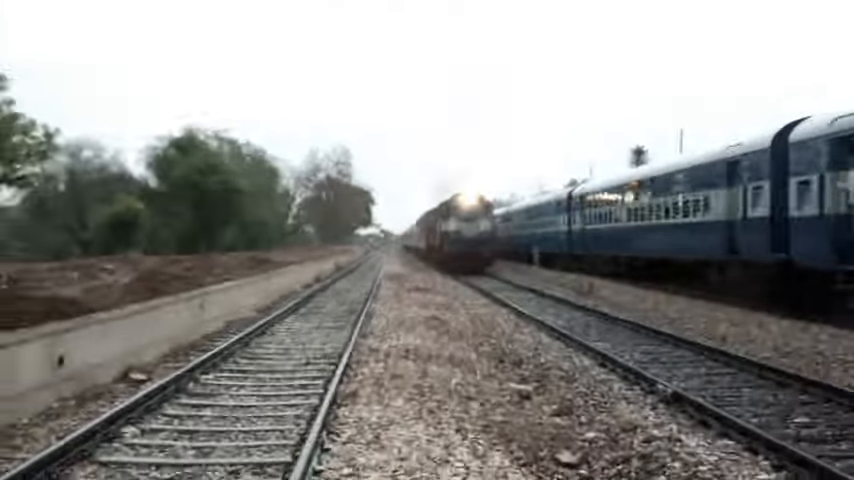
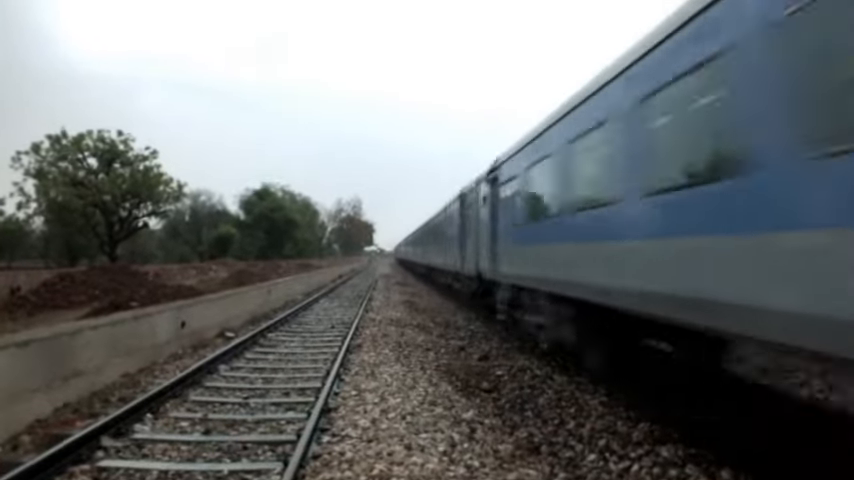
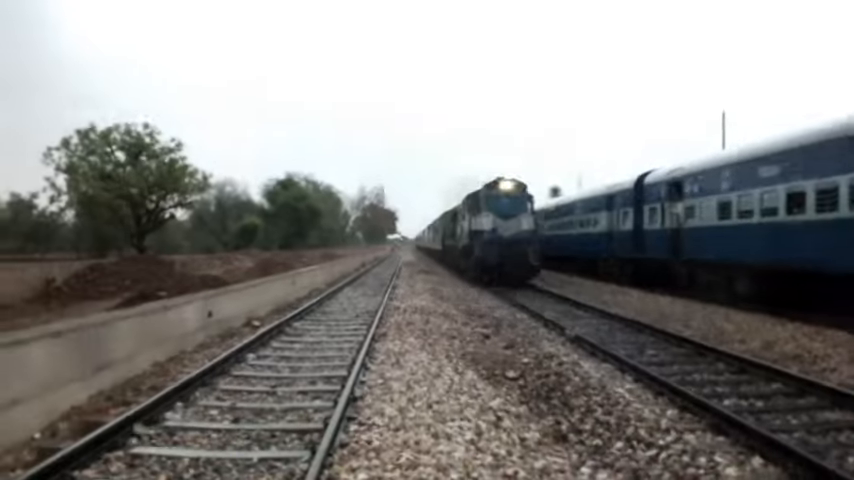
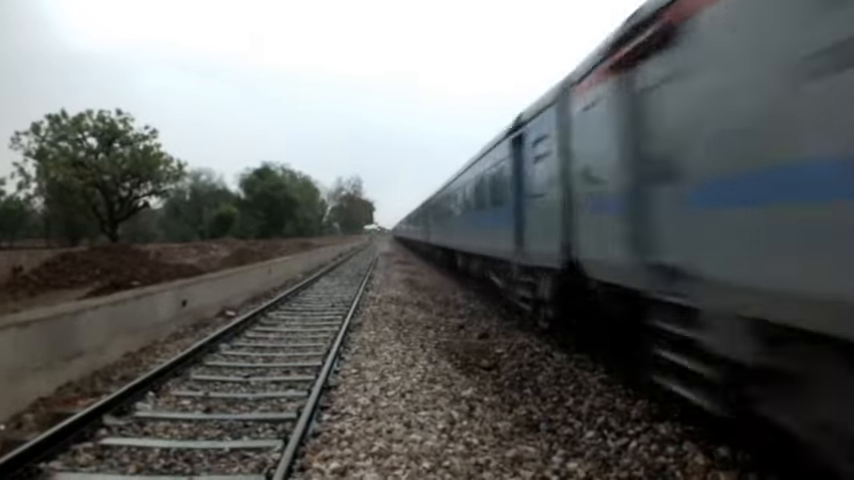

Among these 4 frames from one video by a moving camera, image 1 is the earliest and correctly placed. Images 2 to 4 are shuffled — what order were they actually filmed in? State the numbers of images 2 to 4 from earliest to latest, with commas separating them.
3, 4, 2
